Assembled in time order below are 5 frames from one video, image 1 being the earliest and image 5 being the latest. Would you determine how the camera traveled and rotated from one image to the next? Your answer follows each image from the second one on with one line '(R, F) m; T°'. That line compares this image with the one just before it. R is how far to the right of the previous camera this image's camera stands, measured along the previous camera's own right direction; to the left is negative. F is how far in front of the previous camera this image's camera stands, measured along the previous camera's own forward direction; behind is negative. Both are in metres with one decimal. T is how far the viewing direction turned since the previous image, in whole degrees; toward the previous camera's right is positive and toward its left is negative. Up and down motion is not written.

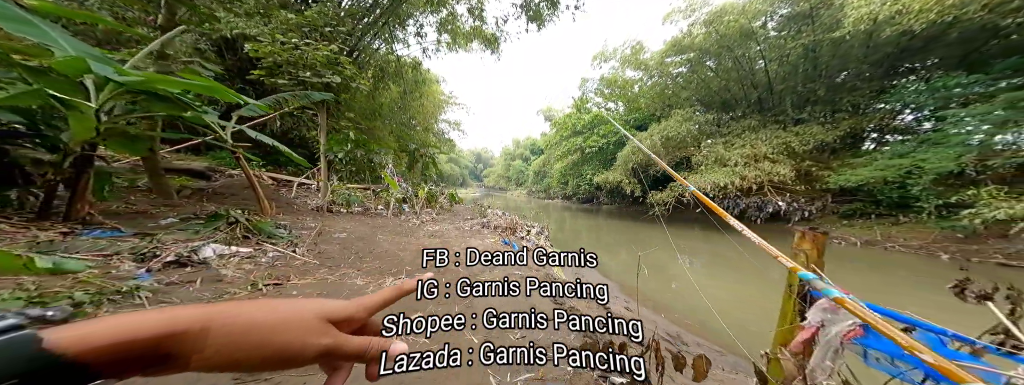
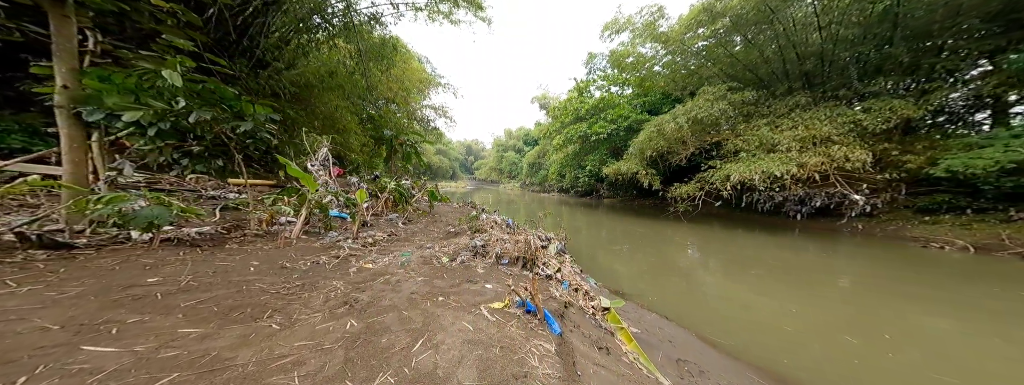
(-0.1, +1.6) m; +2°
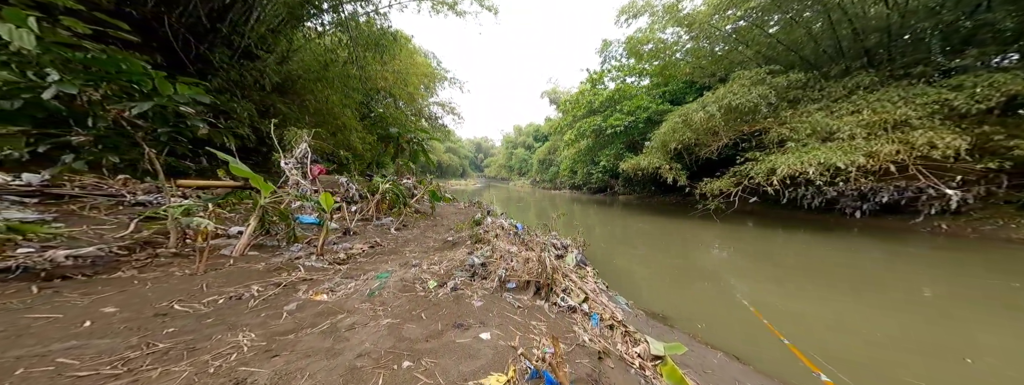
(0.0, +0.5) m; -3°
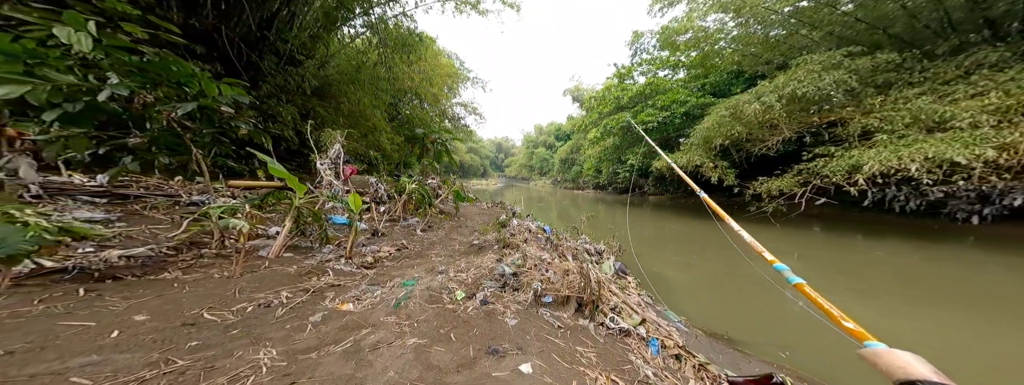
(0.0, +0.2) m; -7°
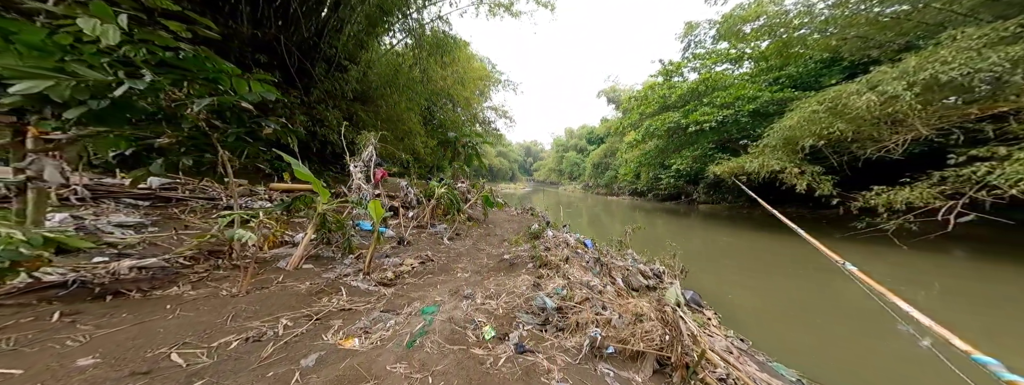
(0.0, +0.3) m; -10°
